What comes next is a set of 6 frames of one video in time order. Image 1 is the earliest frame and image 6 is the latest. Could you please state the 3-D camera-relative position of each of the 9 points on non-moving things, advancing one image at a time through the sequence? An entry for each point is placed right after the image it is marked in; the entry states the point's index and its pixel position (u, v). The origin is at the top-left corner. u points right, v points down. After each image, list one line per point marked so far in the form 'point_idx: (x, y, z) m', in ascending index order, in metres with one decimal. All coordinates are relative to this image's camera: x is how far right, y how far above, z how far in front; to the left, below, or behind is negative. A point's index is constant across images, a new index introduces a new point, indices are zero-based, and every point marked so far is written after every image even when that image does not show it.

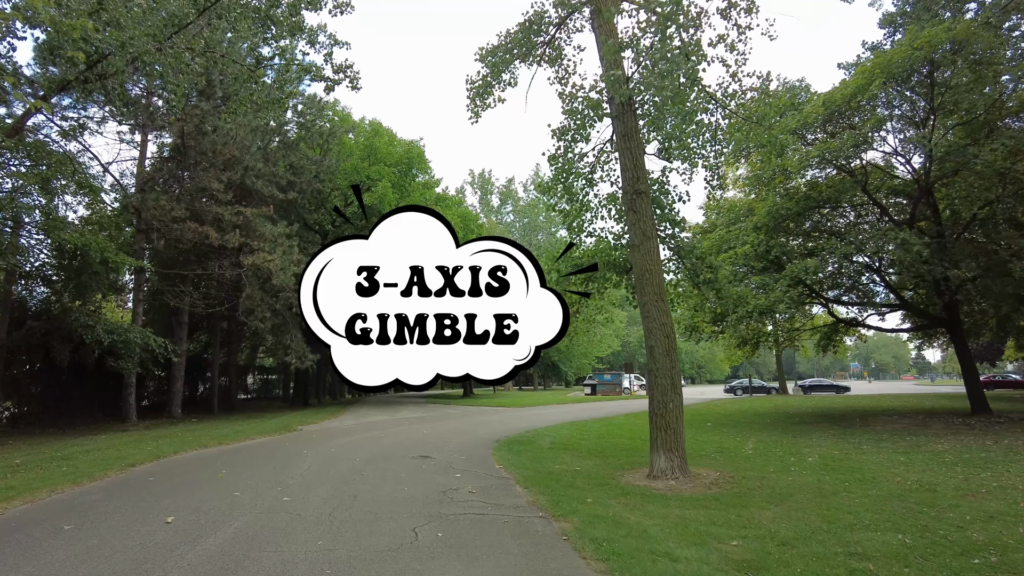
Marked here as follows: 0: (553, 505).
0: (+0.4, -2.3, +6.3) m
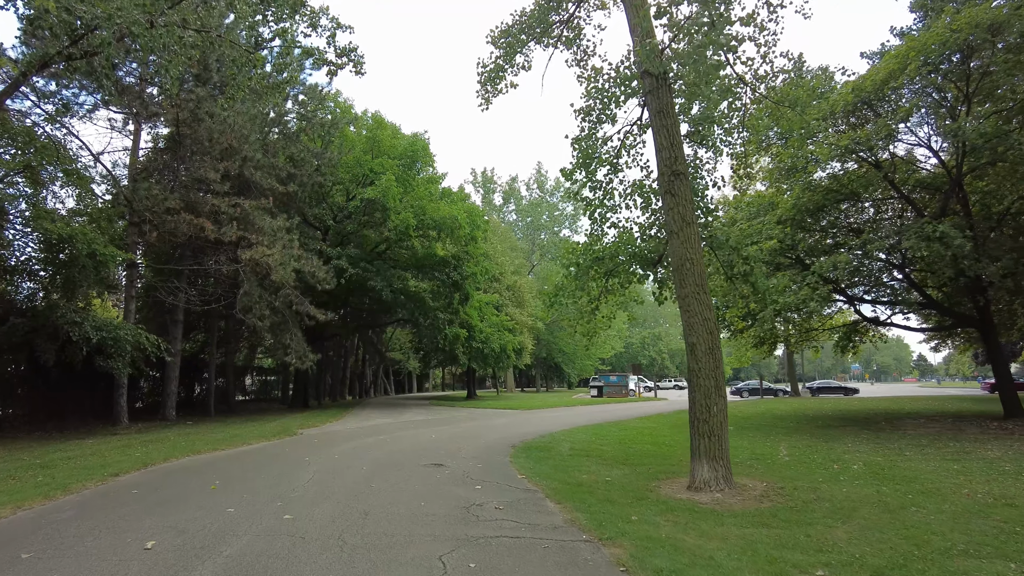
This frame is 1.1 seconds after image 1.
0: (+0.8, -2.2, +5.4) m
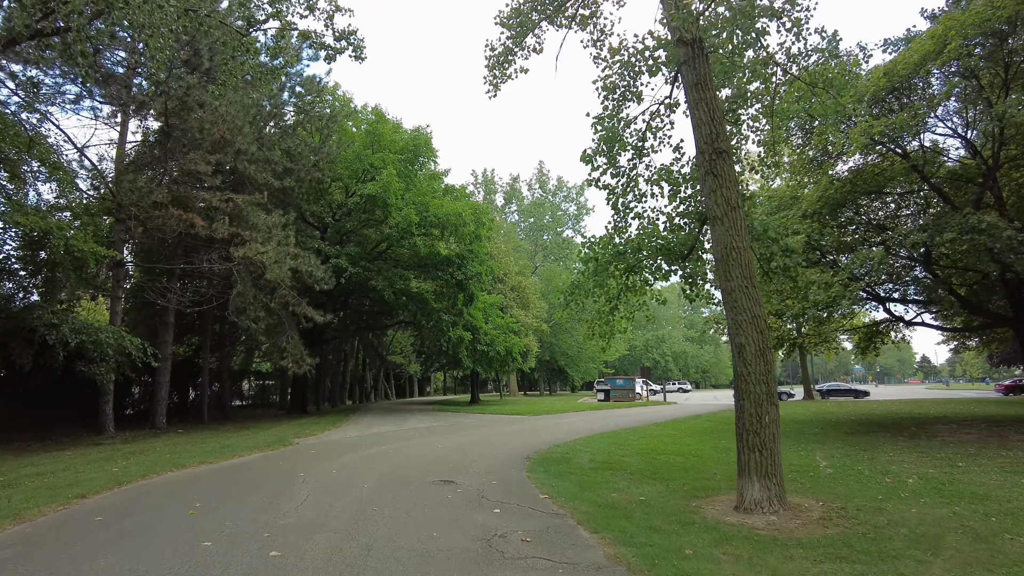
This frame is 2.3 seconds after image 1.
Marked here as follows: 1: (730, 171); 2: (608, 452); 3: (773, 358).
0: (+1.0, -2.1, +4.5) m
1: (+2.6, +1.4, +7.0) m
2: (+1.8, -3.1, +11.3) m
3: (+2.9, -0.8, +6.6) m
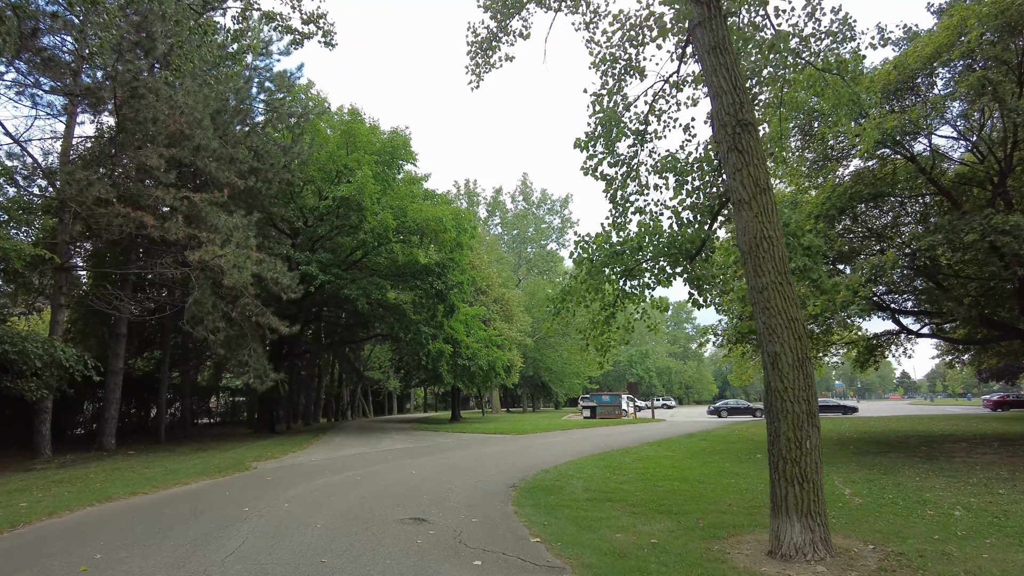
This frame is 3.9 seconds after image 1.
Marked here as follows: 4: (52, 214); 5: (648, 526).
0: (+0.9, -2.0, +3.3) m
1: (+2.4, +1.4, +5.9) m
2: (+1.6, -3.2, +10.0) m
3: (+2.8, -0.8, +5.5) m
4: (-10.8, +1.7, +13.8) m
5: (+1.5, -2.7, +6.7) m
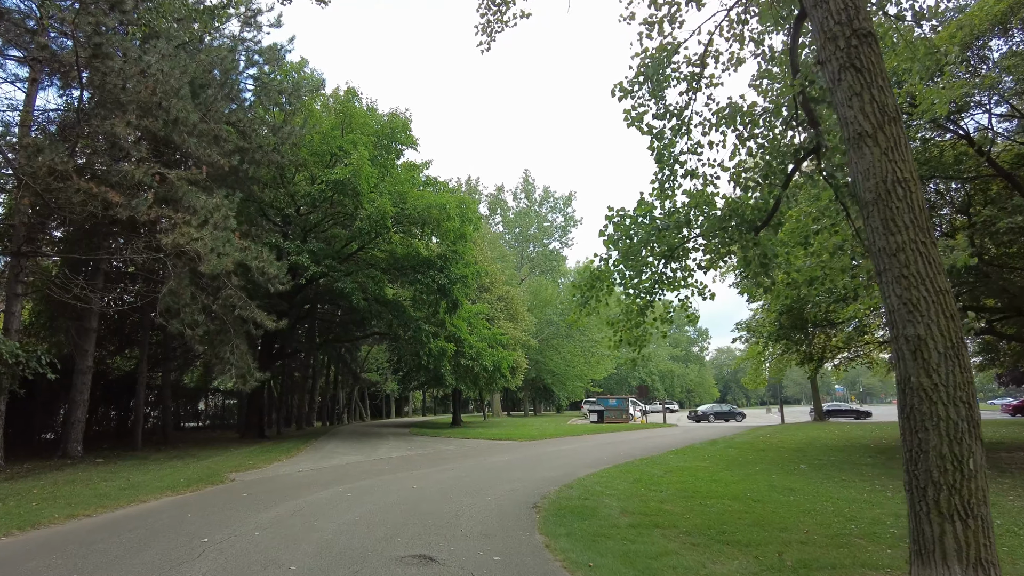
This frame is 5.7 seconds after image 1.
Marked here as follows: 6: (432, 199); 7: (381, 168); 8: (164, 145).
0: (+1.2, -1.7, +1.7) m
1: (+2.7, +1.7, +4.4) m
2: (+1.8, -3.0, +8.5) m
3: (+3.1, -0.5, +4.0) m
4: (-10.5, +2.0, +12.2) m
5: (+1.8, -2.4, +5.2) m
6: (-2.6, +2.9, +19.0) m
7: (-4.3, +4.0, +19.7) m
8: (-8.2, +3.4, +14.0) m
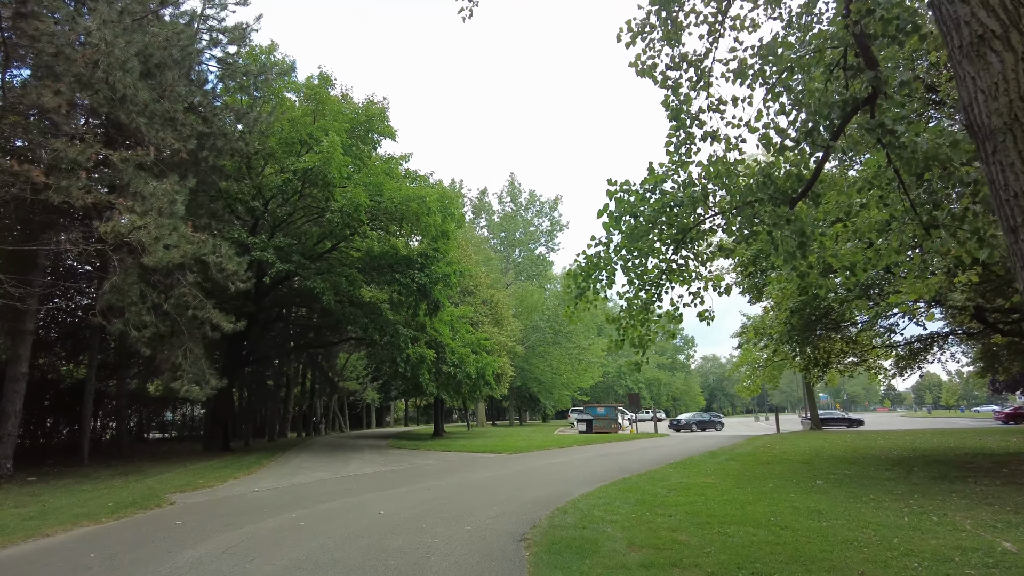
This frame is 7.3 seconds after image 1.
0: (+1.2, -1.5, +0.4) m
1: (+2.7, +1.9, +3.2) m
2: (+1.7, -2.9, +7.2) m
3: (+3.0, -0.3, +2.7) m
4: (-10.8, +2.1, +10.7) m
5: (+1.7, -2.2, +3.9) m
6: (-3.0, +2.8, +17.7) m
7: (-4.8, +4.0, +18.3) m
8: (-8.6, +3.5, +12.5) m
